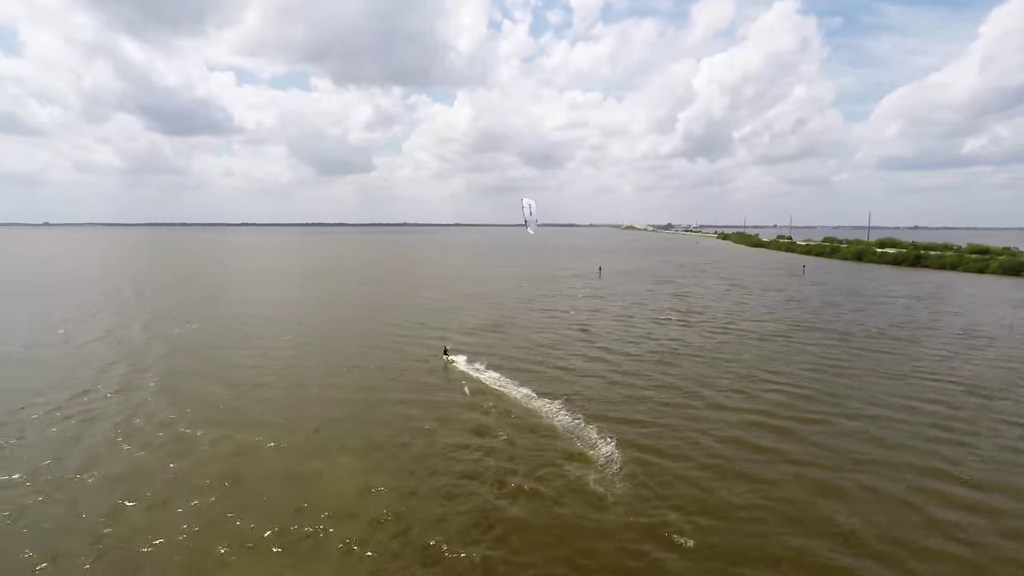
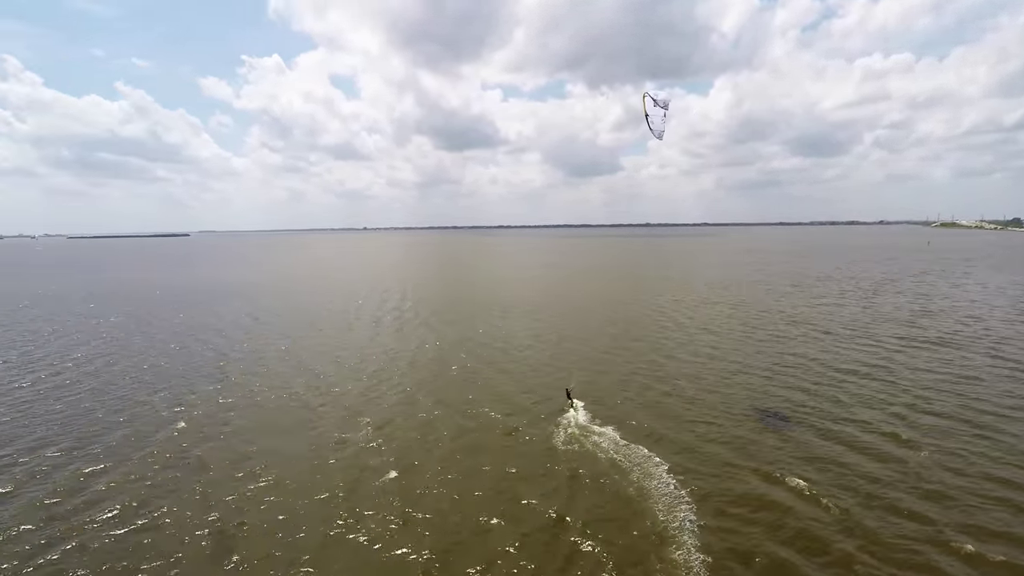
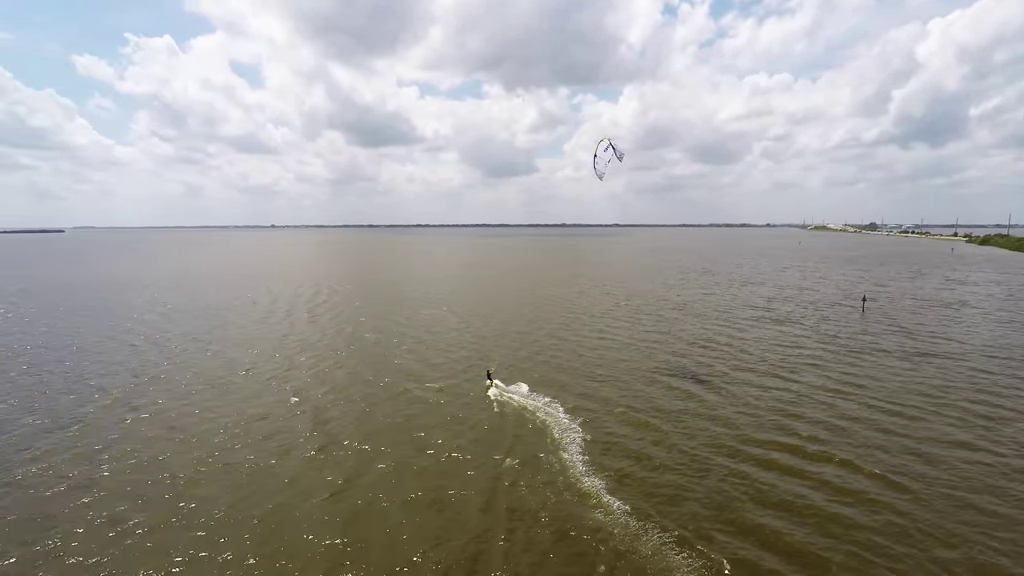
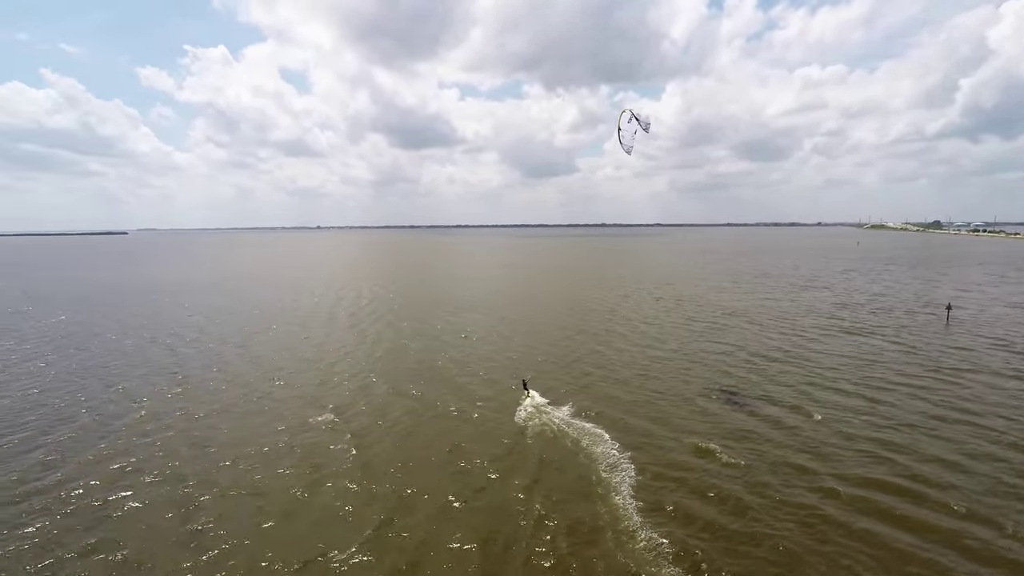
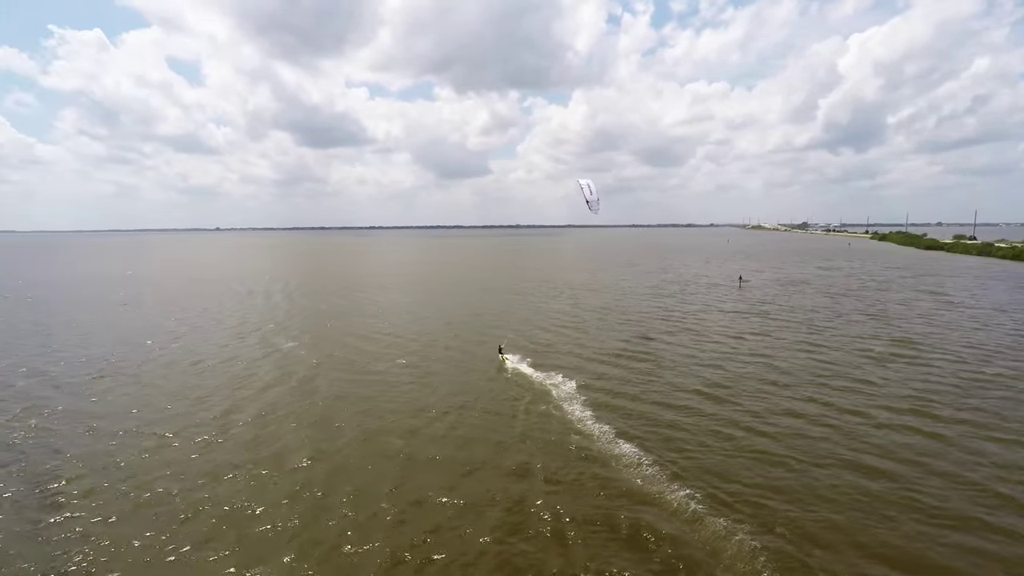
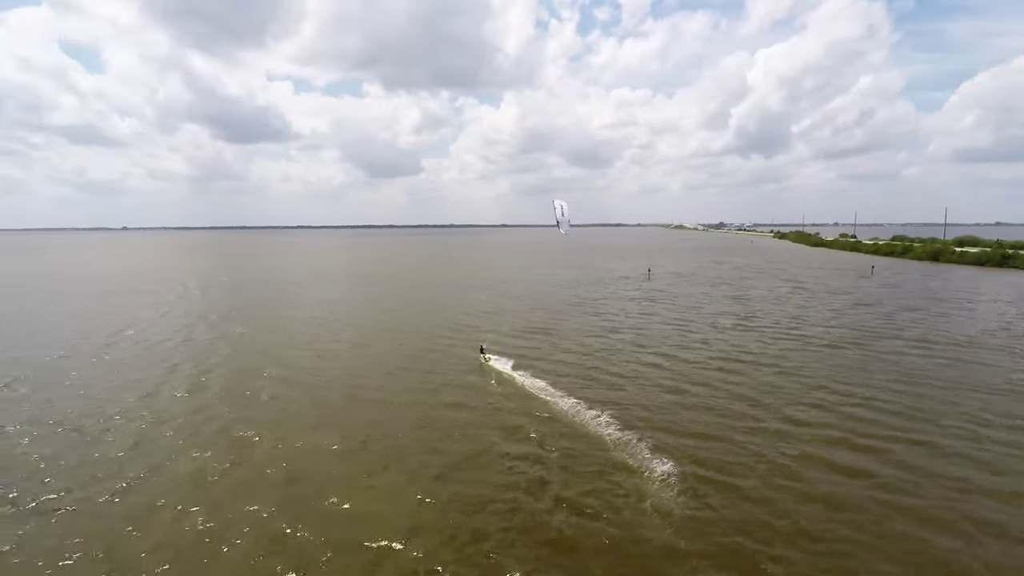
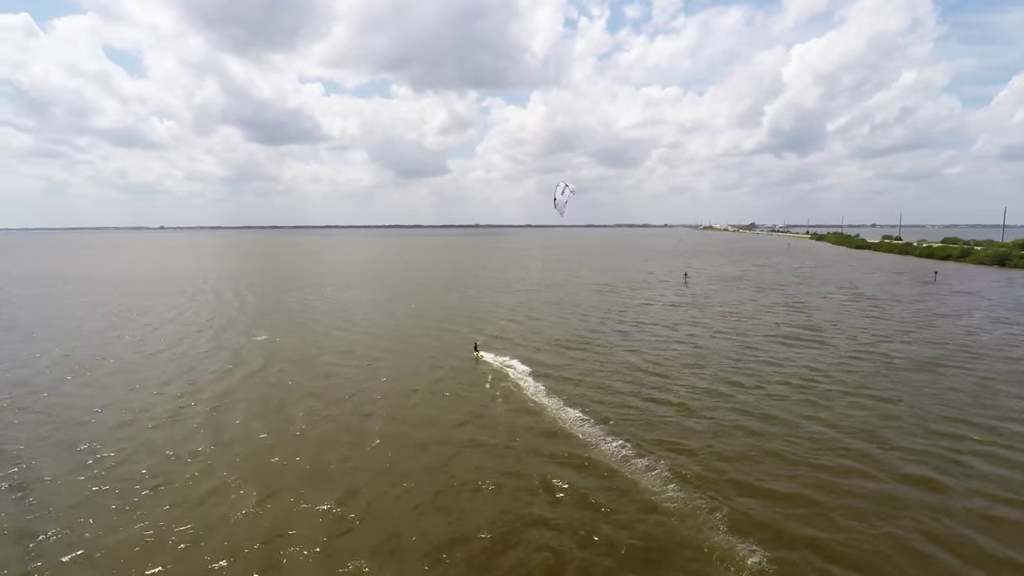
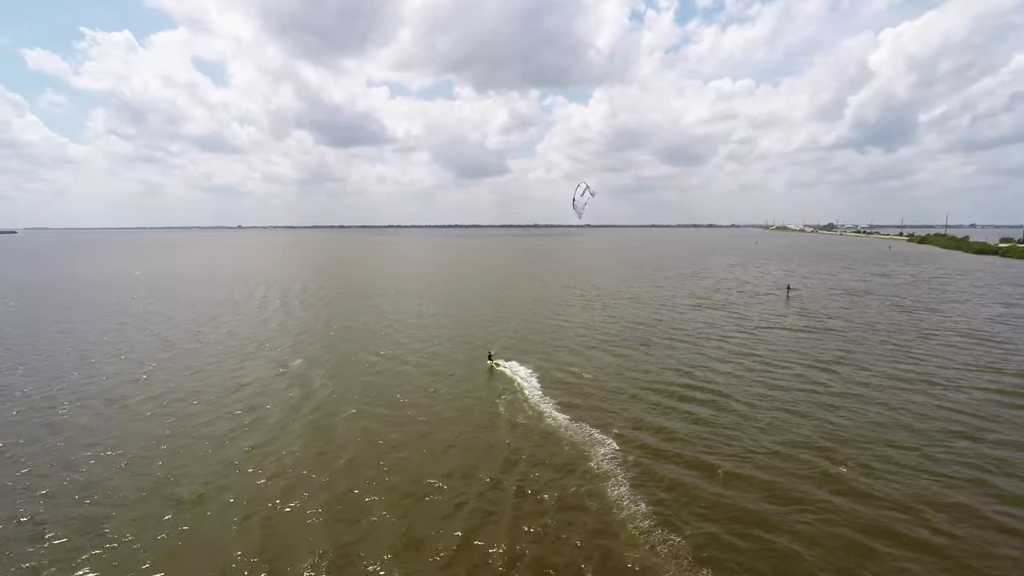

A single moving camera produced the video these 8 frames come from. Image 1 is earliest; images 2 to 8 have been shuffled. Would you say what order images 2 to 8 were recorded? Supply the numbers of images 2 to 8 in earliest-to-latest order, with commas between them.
6, 7, 5, 8, 3, 4, 2
